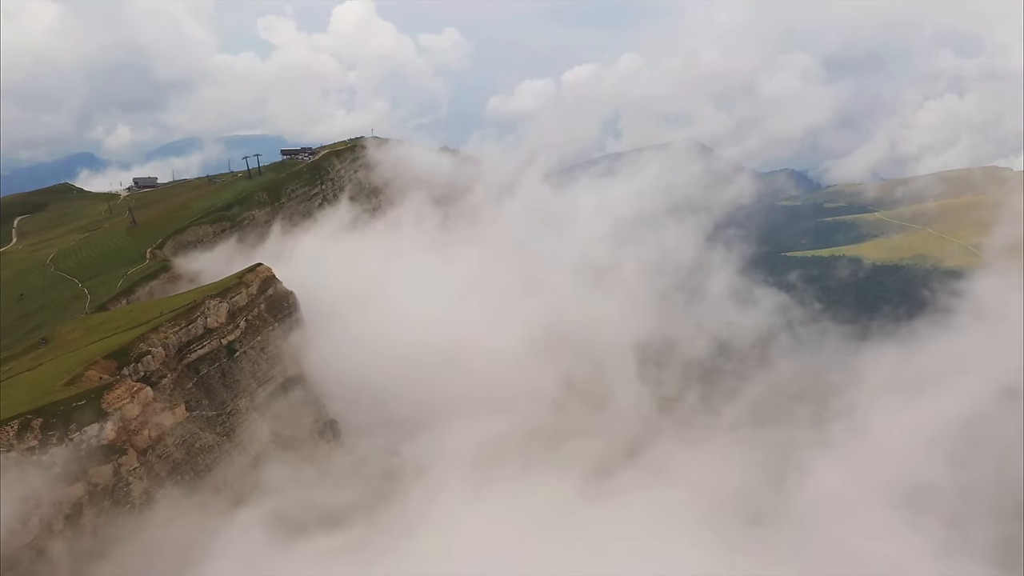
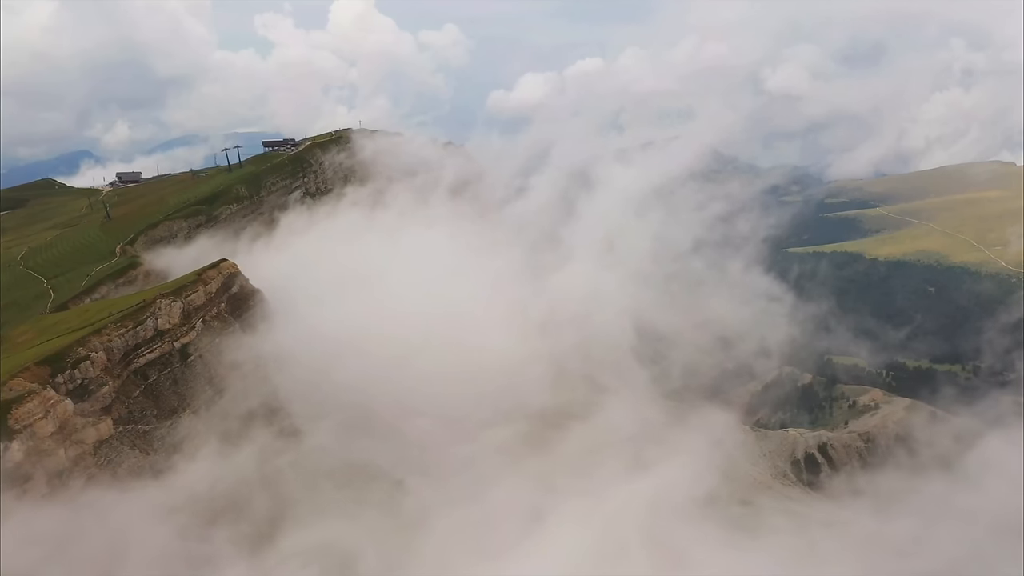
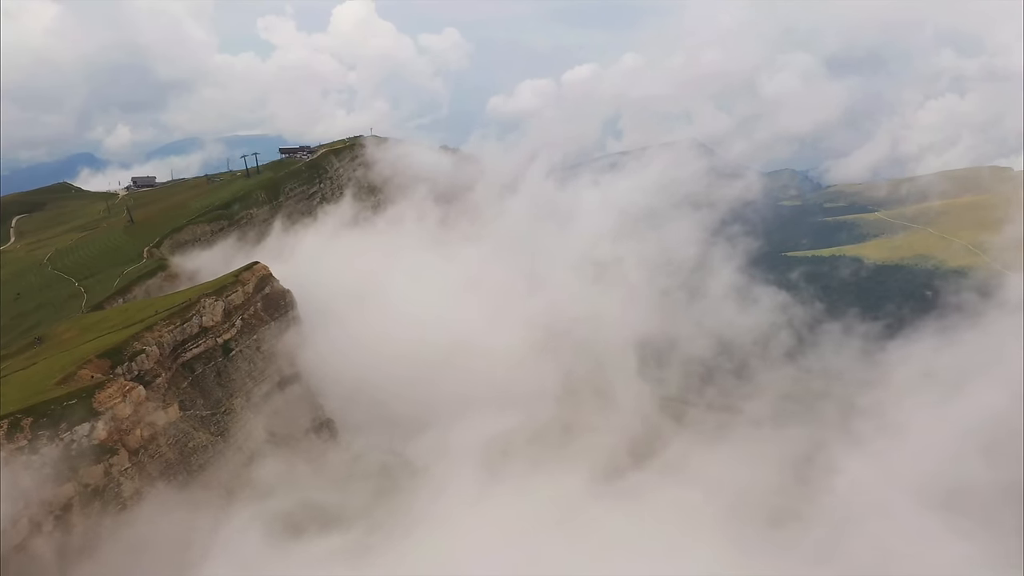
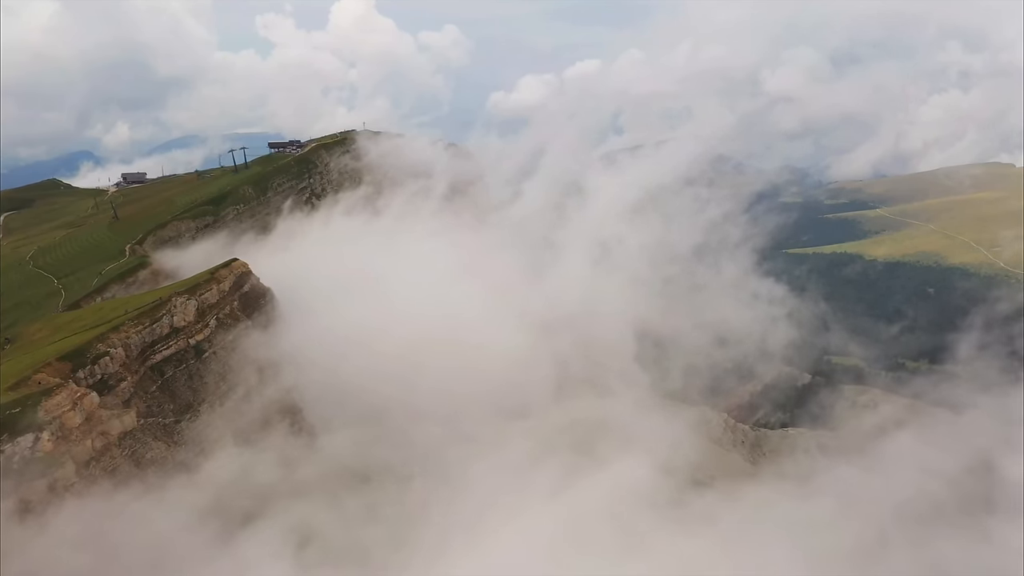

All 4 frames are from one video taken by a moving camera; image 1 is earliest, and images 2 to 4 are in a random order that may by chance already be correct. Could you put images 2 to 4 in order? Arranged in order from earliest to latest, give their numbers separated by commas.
3, 4, 2
